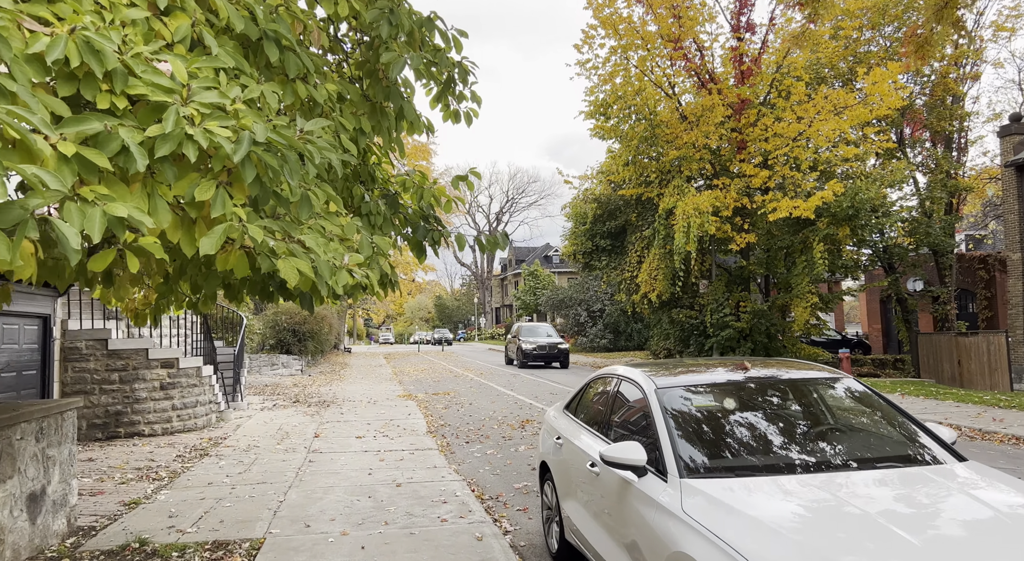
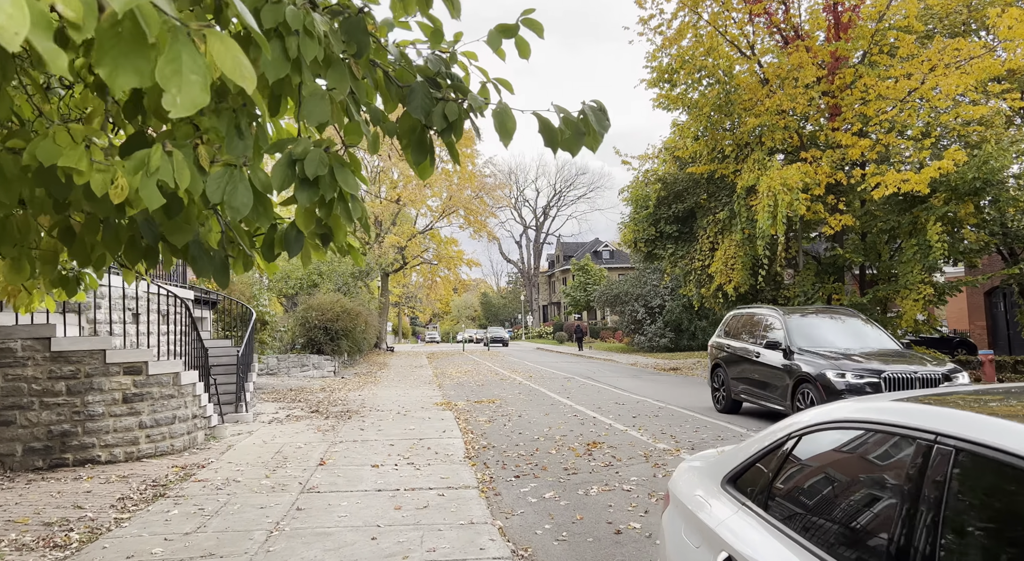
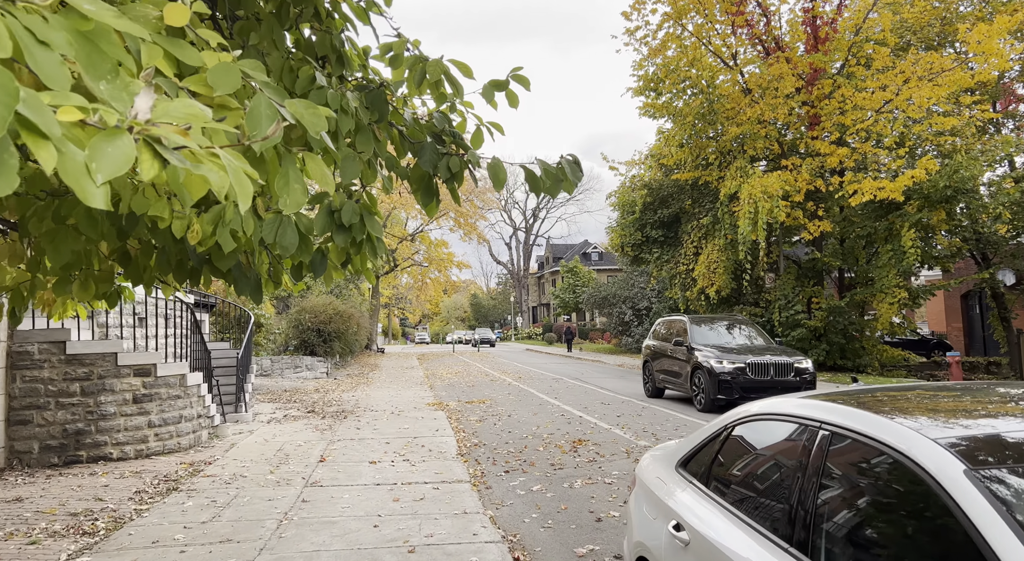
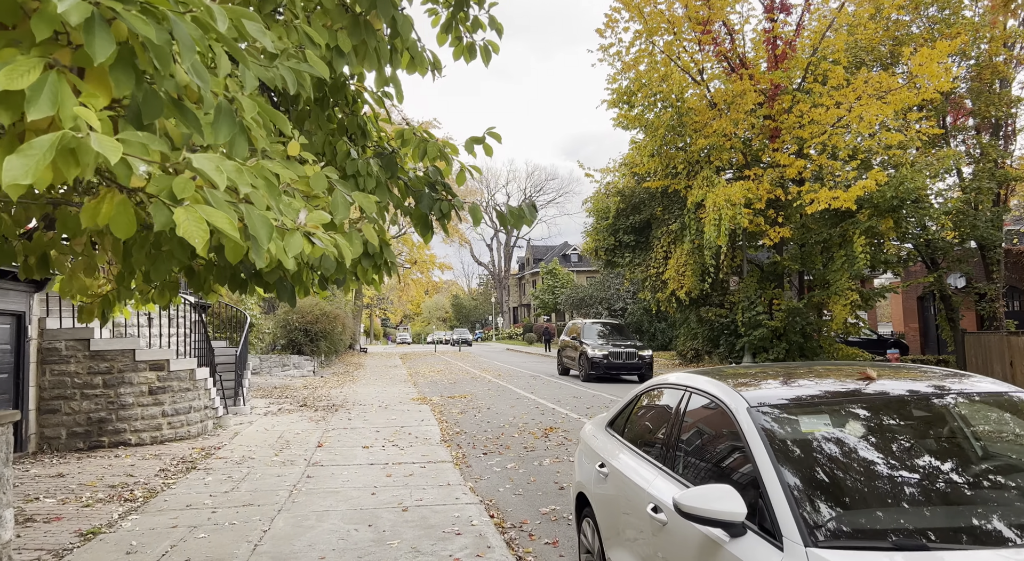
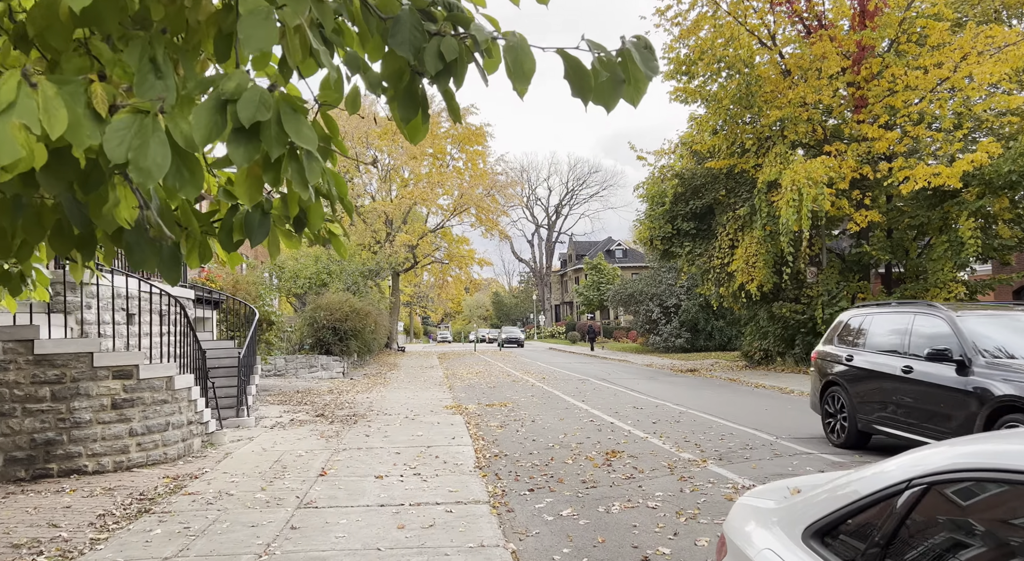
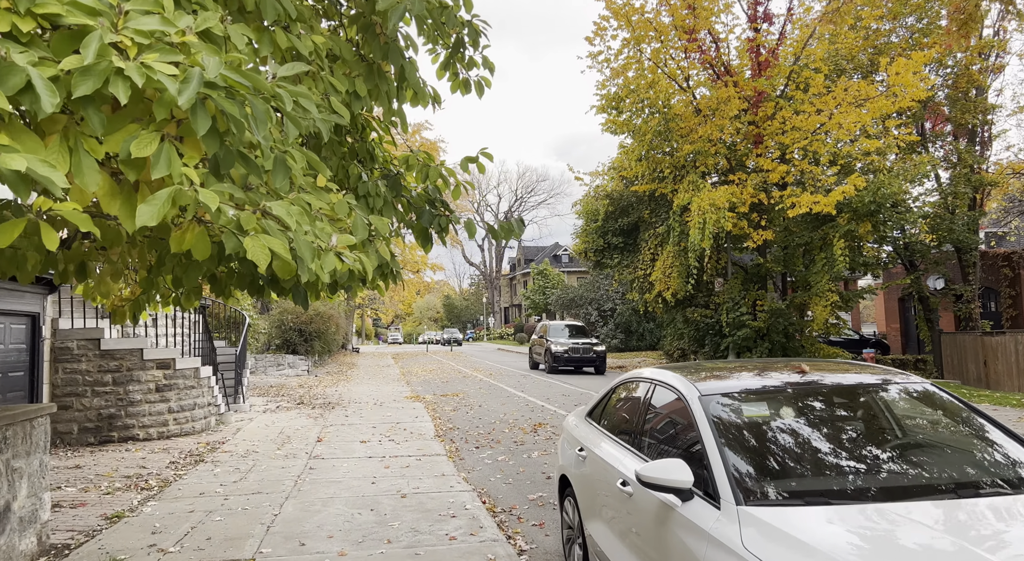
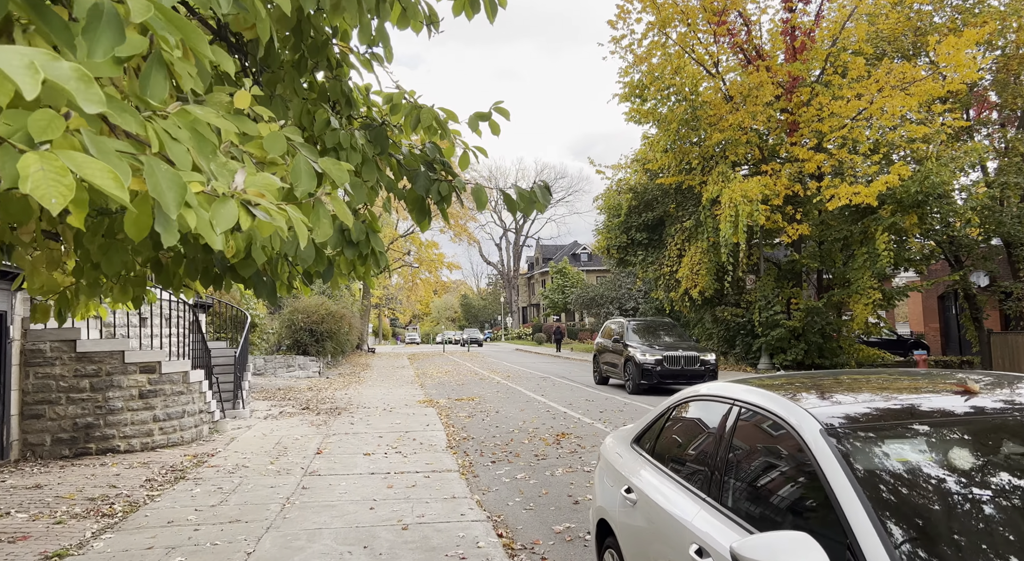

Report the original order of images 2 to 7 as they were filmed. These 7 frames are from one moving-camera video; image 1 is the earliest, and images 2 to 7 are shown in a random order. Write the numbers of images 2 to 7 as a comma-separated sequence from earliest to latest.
6, 4, 7, 3, 2, 5
